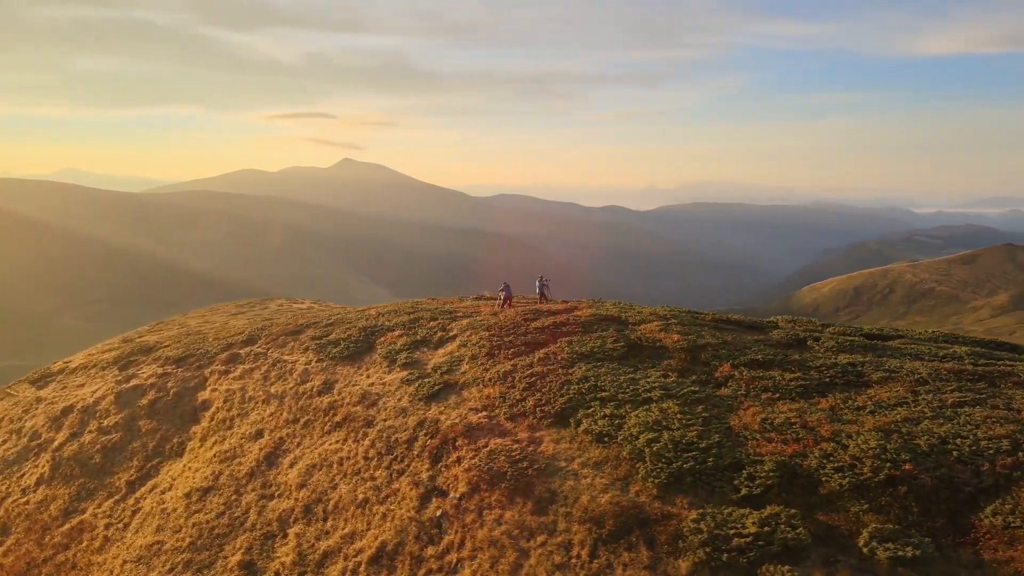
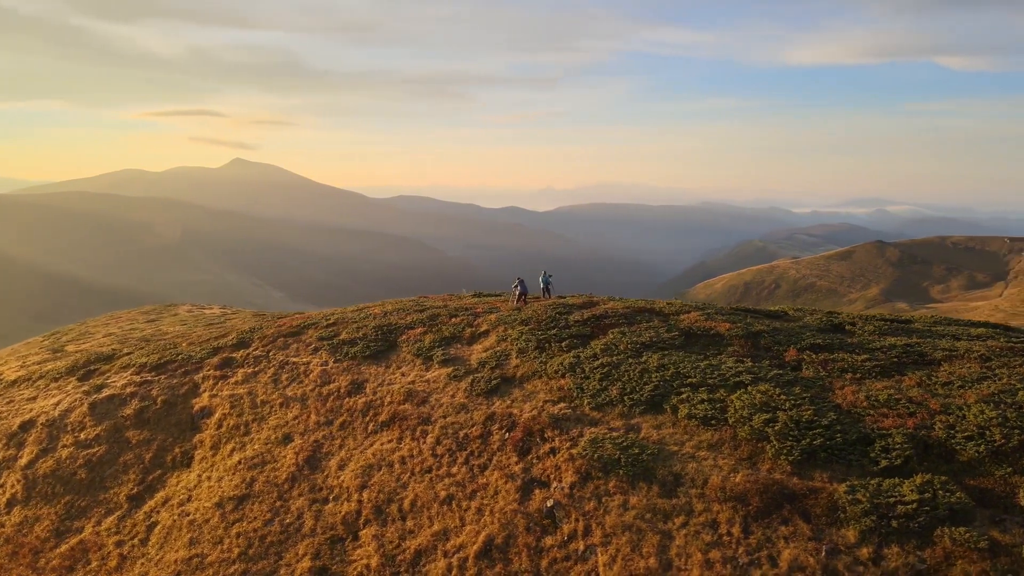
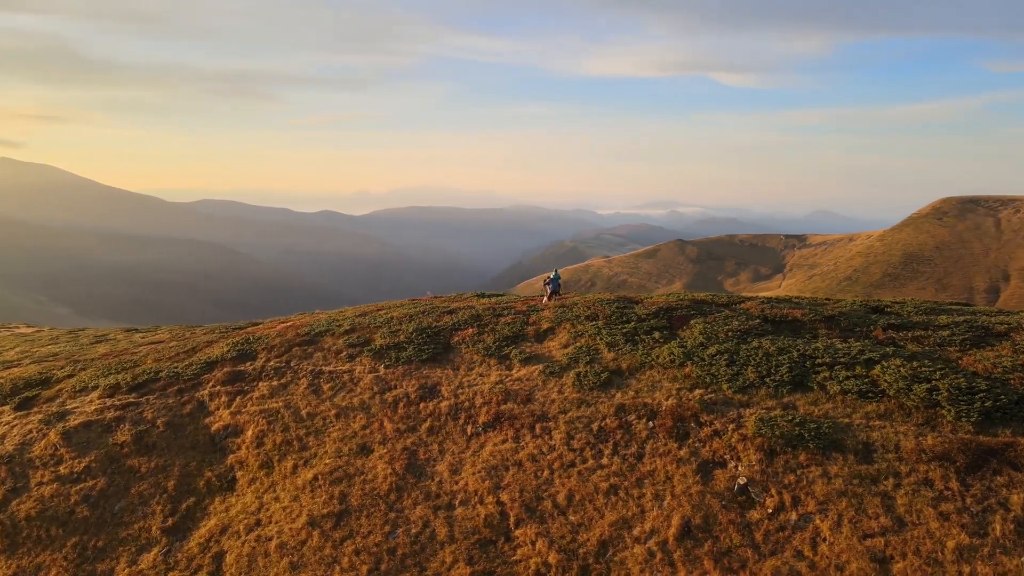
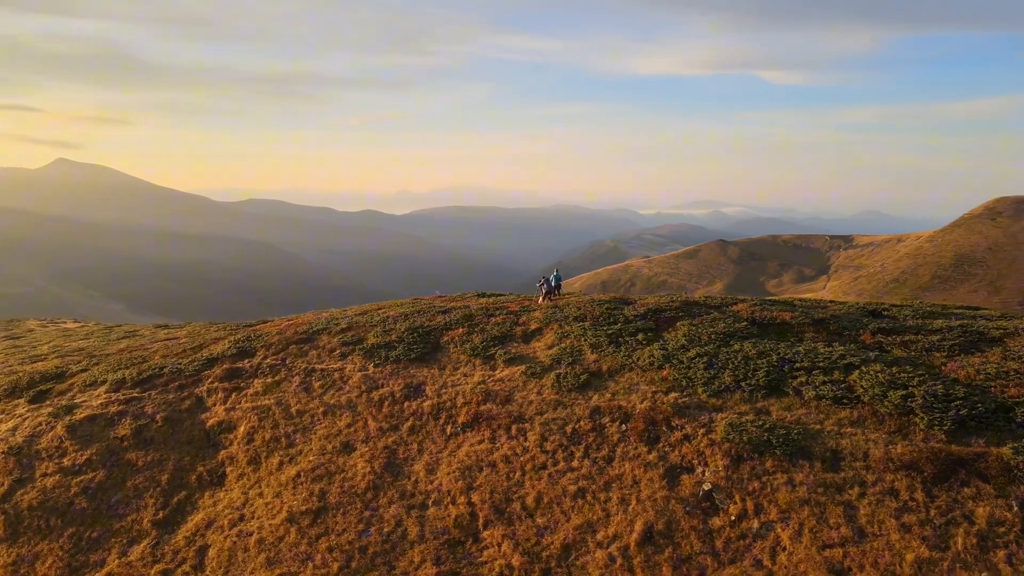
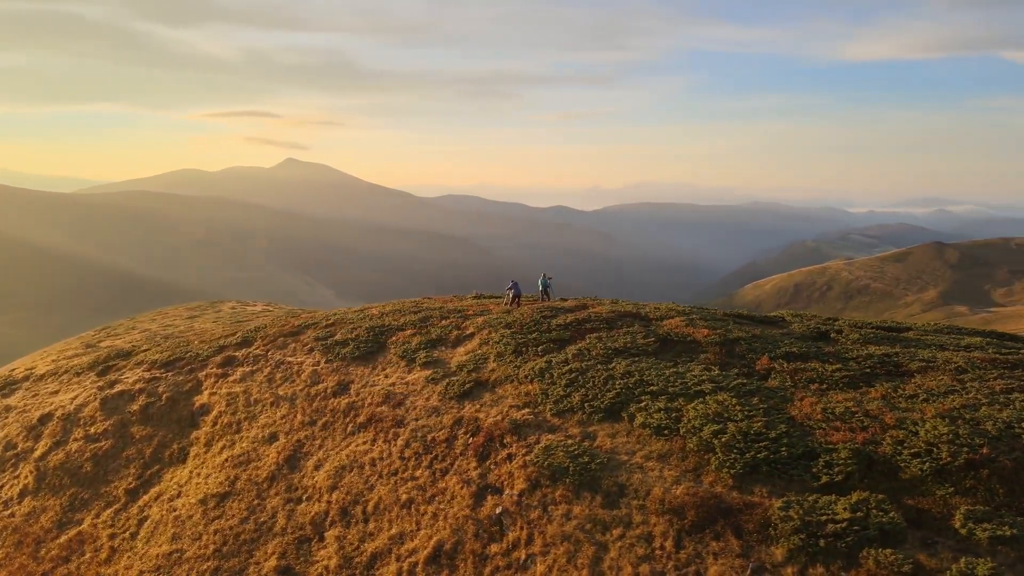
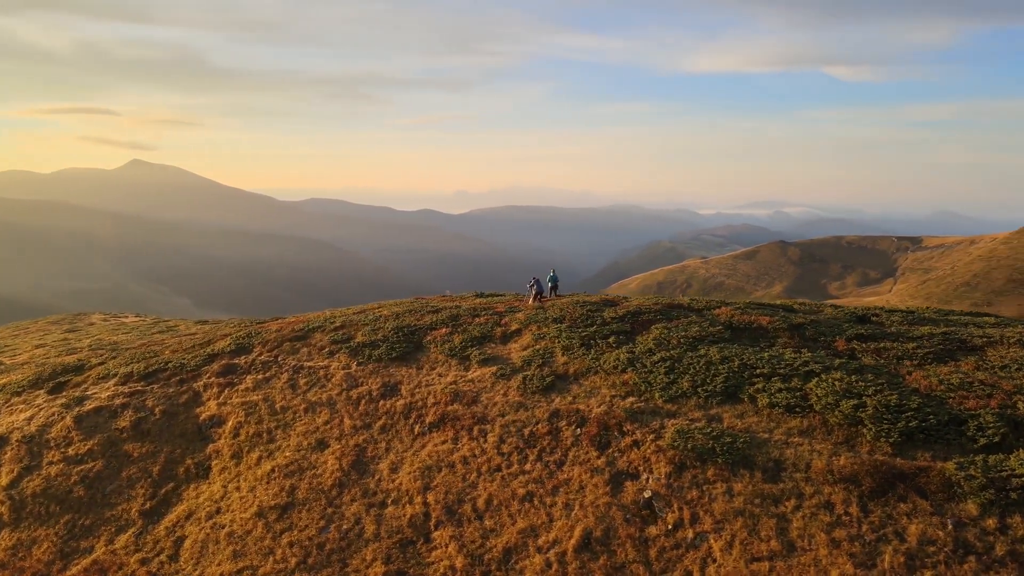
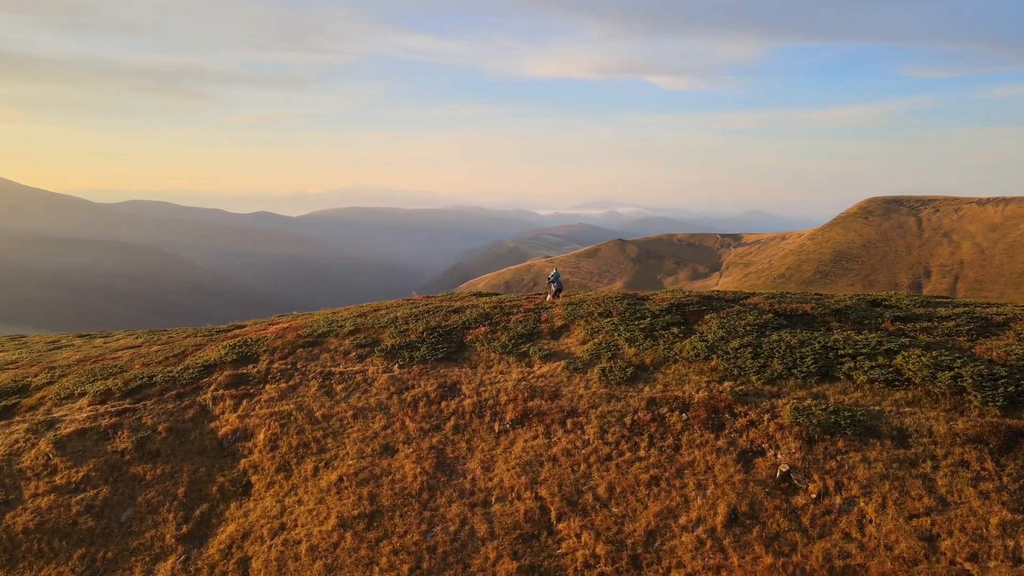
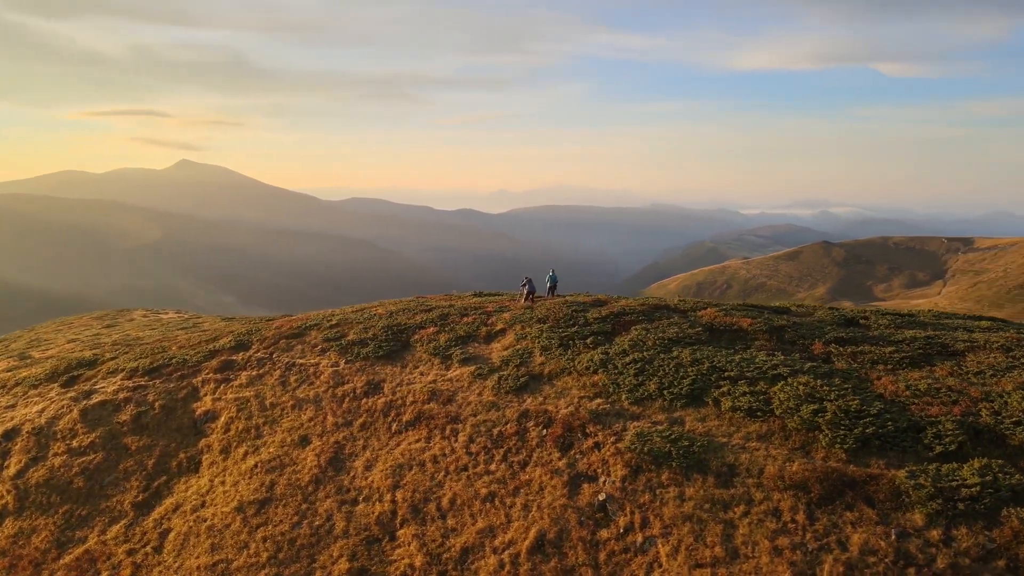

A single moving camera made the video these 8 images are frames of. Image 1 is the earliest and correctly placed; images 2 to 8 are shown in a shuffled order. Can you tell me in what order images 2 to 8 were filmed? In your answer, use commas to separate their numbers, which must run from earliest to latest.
5, 2, 8, 6, 4, 3, 7
